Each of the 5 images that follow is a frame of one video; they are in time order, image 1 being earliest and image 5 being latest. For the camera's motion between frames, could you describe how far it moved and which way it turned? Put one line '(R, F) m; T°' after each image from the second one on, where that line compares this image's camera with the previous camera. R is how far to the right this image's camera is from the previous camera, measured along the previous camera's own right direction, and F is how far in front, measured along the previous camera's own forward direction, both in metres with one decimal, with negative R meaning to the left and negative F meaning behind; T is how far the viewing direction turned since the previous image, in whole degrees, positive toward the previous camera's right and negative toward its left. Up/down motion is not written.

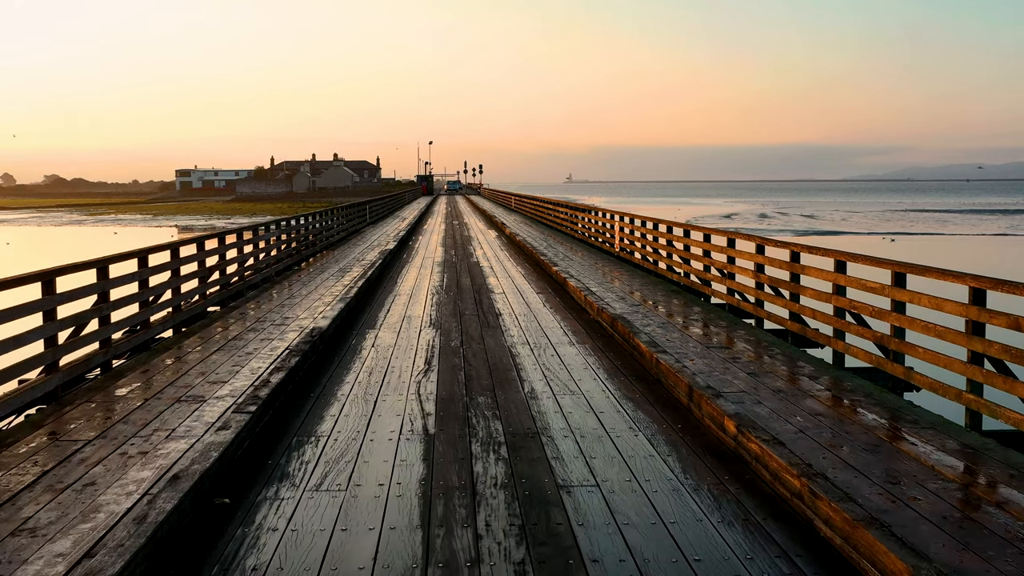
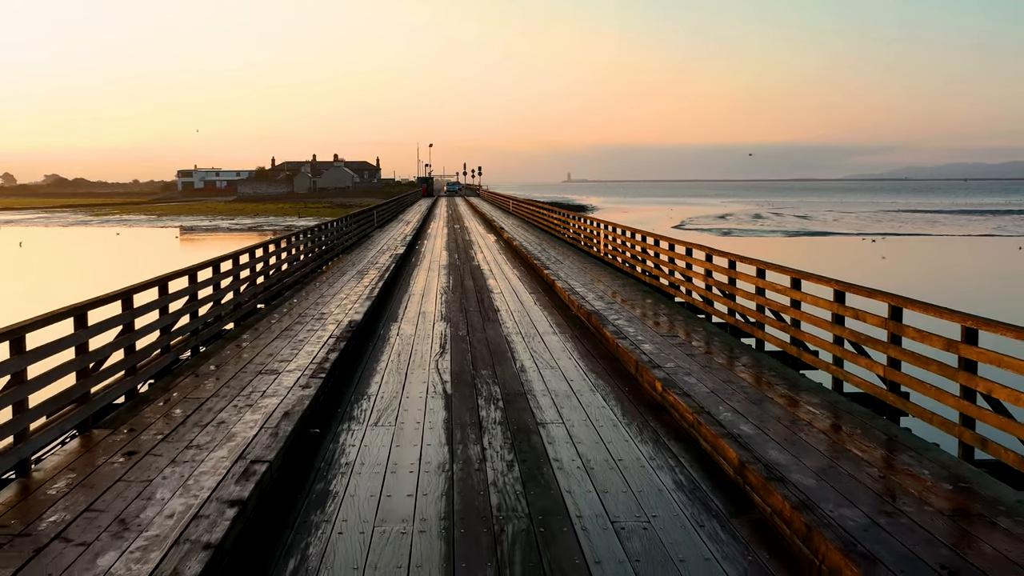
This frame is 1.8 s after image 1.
(0.0, -1.7) m; 0°
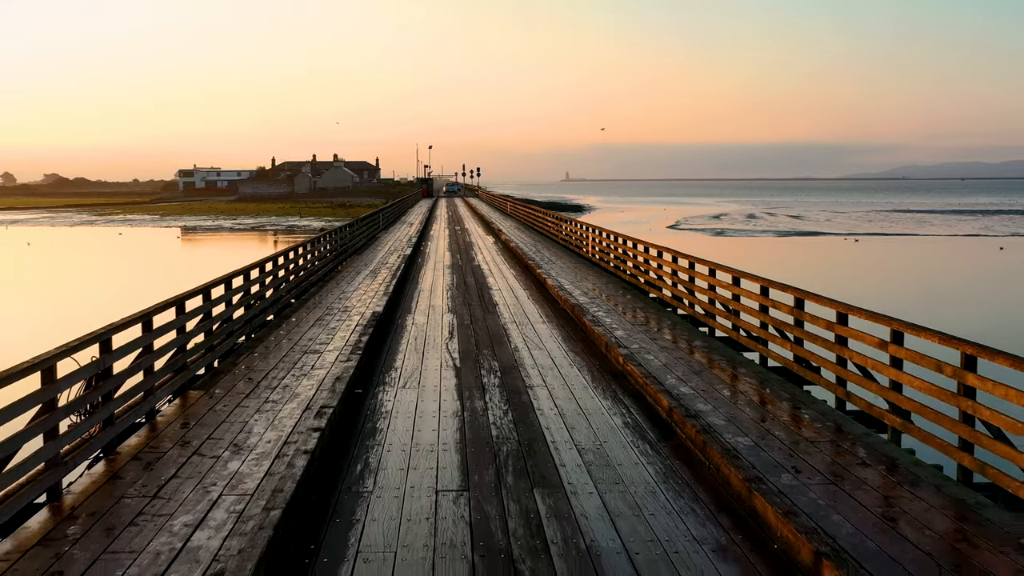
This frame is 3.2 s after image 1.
(0.0, -1.6) m; 0°
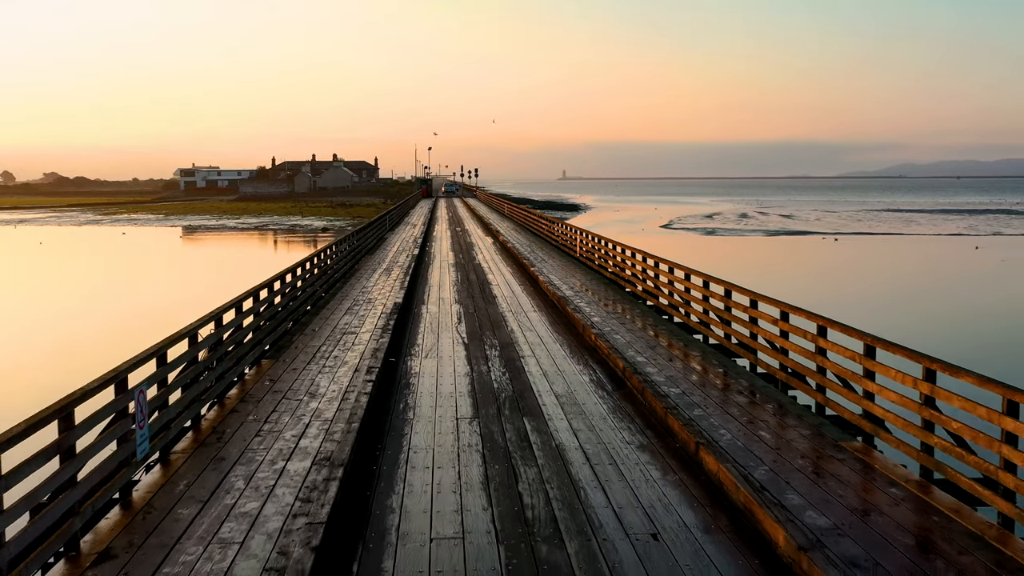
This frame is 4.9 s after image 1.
(0.0, -2.1) m; 0°
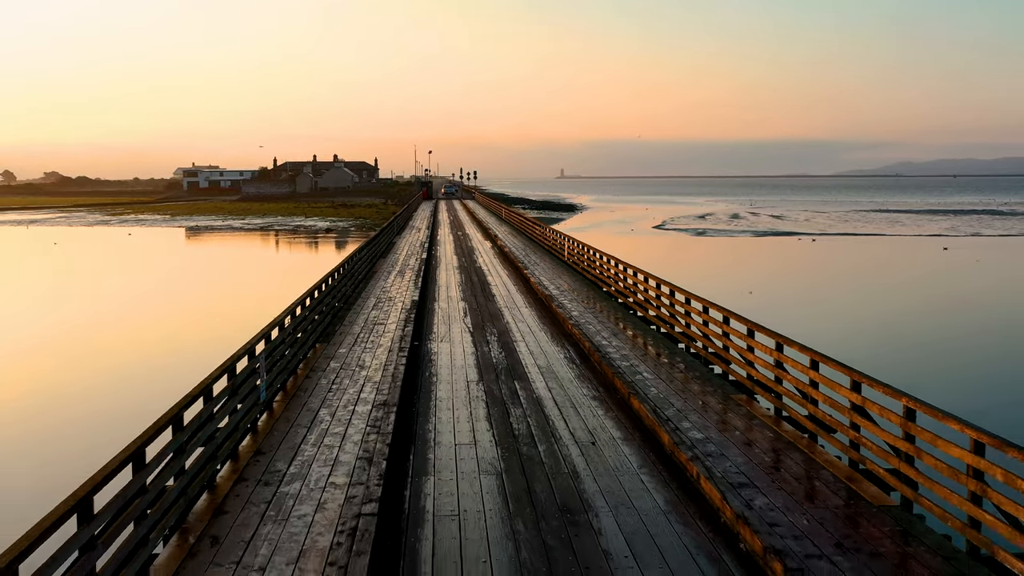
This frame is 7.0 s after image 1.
(0.0, -2.7) m; 0°
